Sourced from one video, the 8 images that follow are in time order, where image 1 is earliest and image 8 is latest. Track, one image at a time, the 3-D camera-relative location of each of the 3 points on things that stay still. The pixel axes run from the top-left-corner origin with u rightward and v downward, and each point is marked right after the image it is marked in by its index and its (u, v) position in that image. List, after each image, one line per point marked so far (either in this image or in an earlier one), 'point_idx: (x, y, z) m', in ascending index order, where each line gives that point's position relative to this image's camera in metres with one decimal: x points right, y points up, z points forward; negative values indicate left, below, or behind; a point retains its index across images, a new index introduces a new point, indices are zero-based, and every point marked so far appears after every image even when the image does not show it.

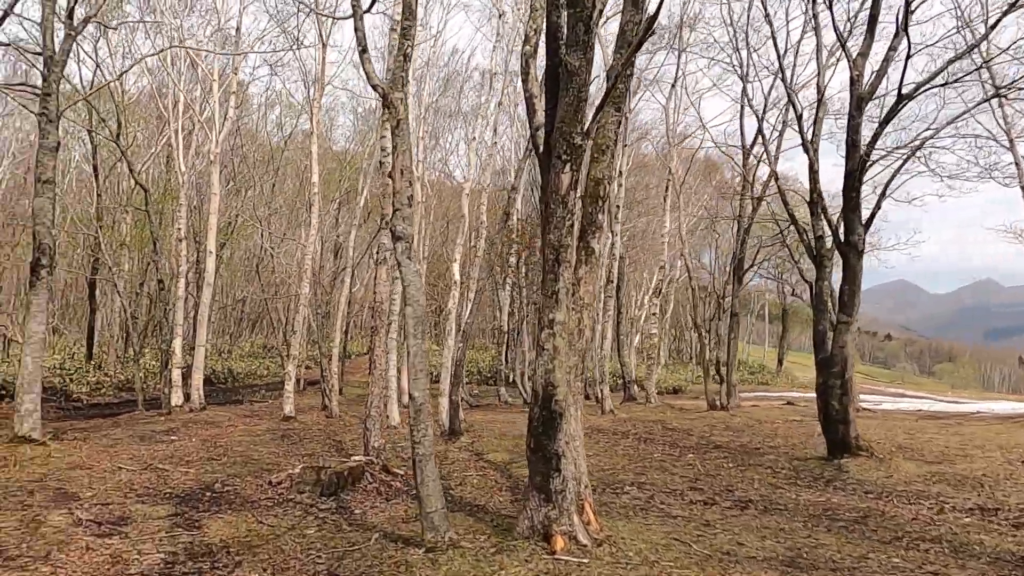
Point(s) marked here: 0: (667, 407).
0: (+3.2, -2.4, +15.8) m
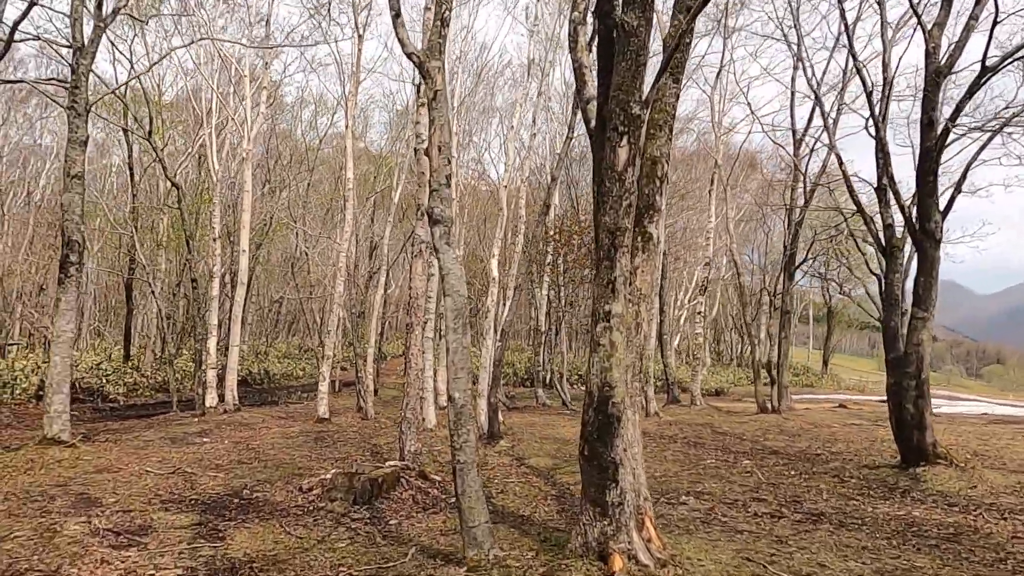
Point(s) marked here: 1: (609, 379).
0: (+3.9, -2.4, +15.2) m
1: (+0.5, -0.5, +4.2) m
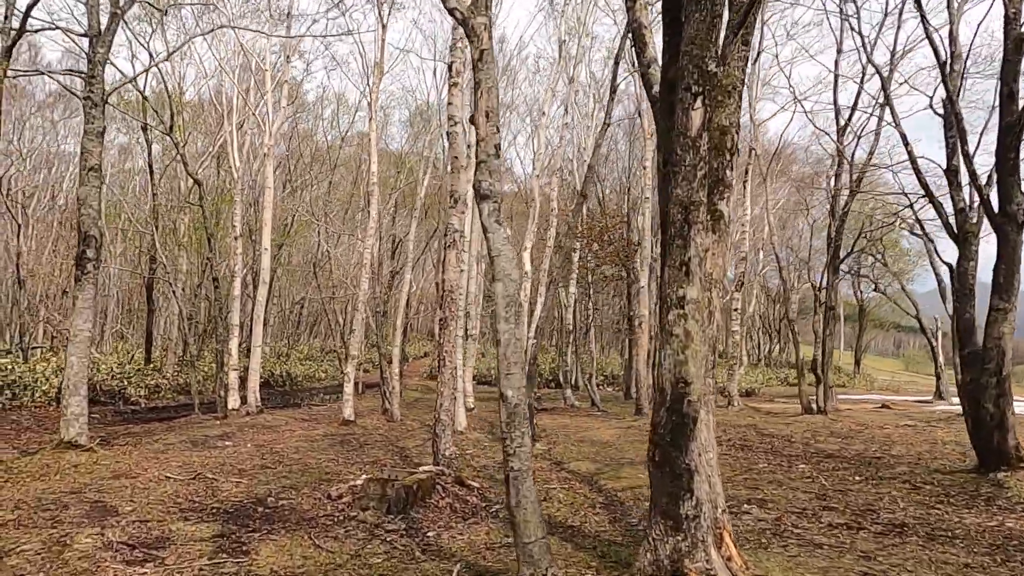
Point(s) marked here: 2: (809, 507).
0: (+4.5, -2.3, +14.6) m
1: (+0.8, -0.4, +3.6) m
2: (+2.3, -1.7, +5.9) m
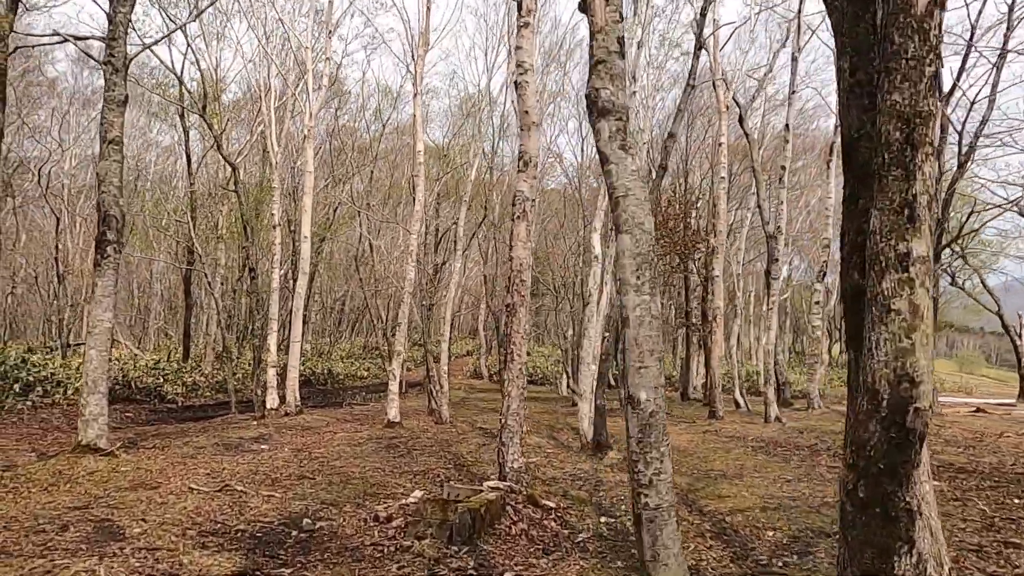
0: (+5.5, -2.1, +13.2) m
1: (+1.2, -0.3, +2.4) m
2: (+2.8, -1.5, +4.7) m
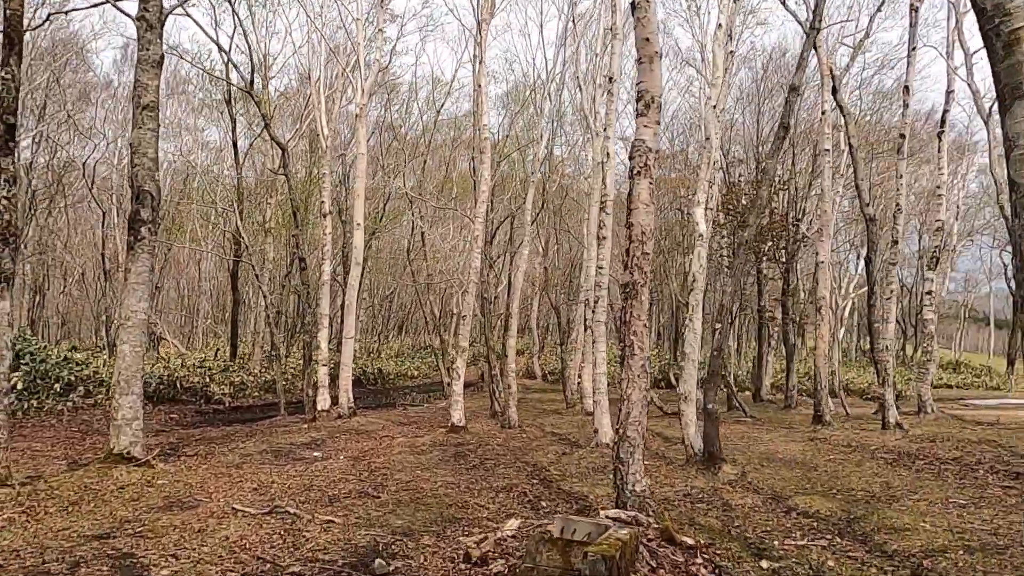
0: (+6.6, -2.0, +11.6) m
1: (+1.8, -0.1, +1.1) m
2: (+3.5, -1.4, +3.3) m
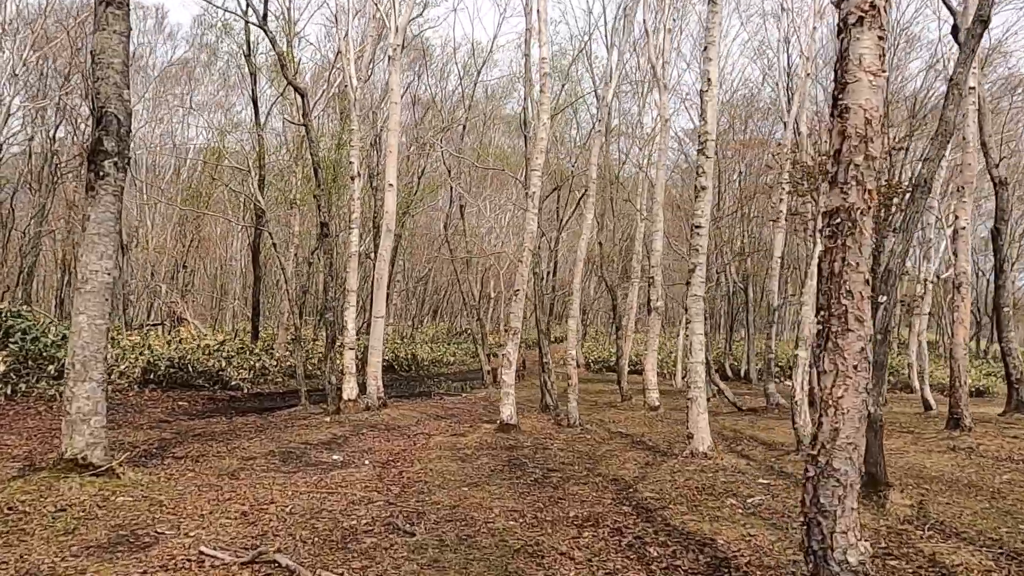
0: (+7.3, -1.7, +9.5) m
1: (+2.1, +0.1, -0.8) m
2: (+3.8, -1.2, +1.3) m
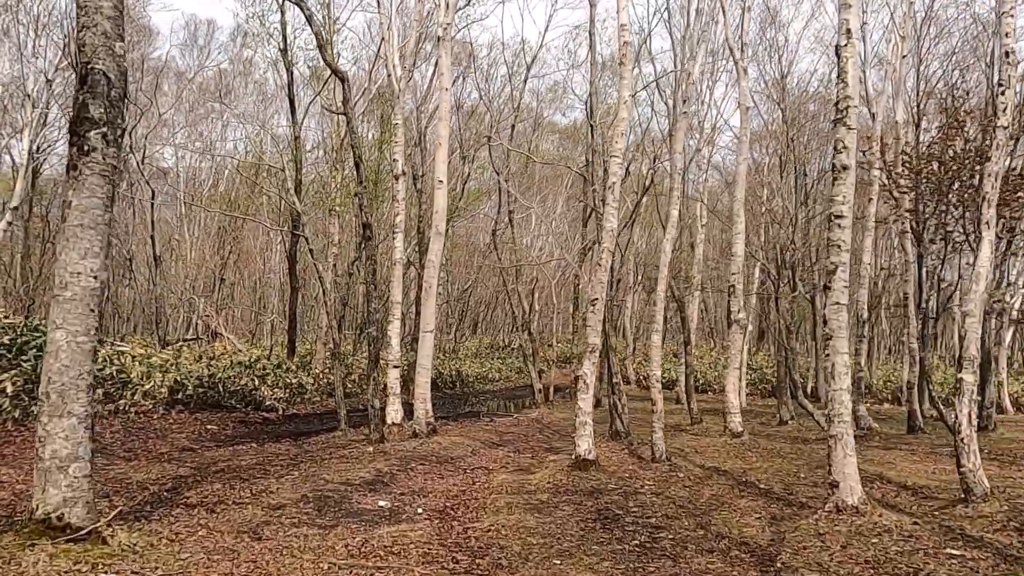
0: (+8.1, -1.7, +7.8) m
1: (+2.3, +0.2, -2.2) m
2: (+4.2, -1.1, -0.3) m
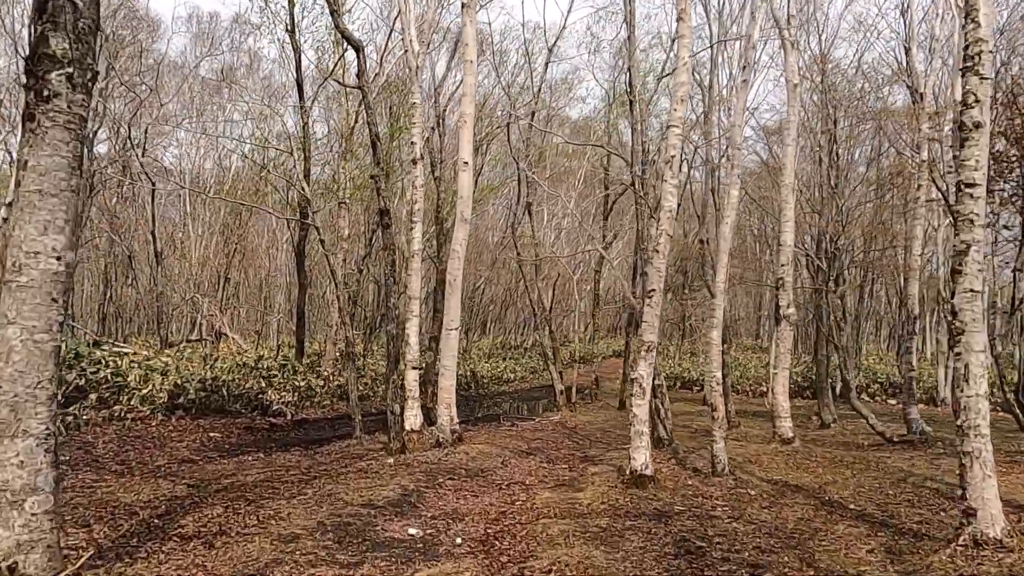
0: (+8.4, -1.6, +6.8) m
1: (+2.6, +0.2, -3.2) m
2: (+4.5, -1.0, -1.2) m
